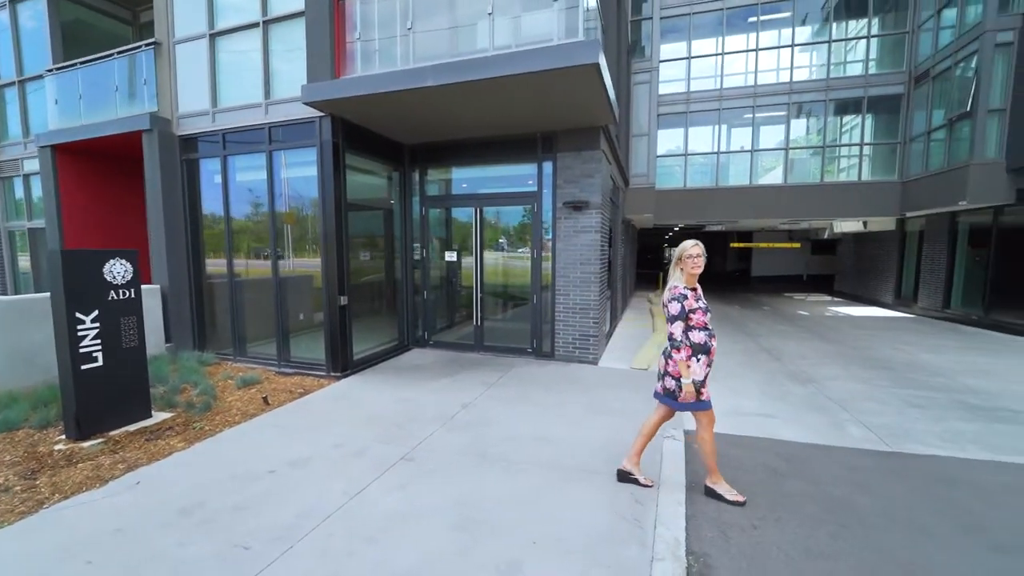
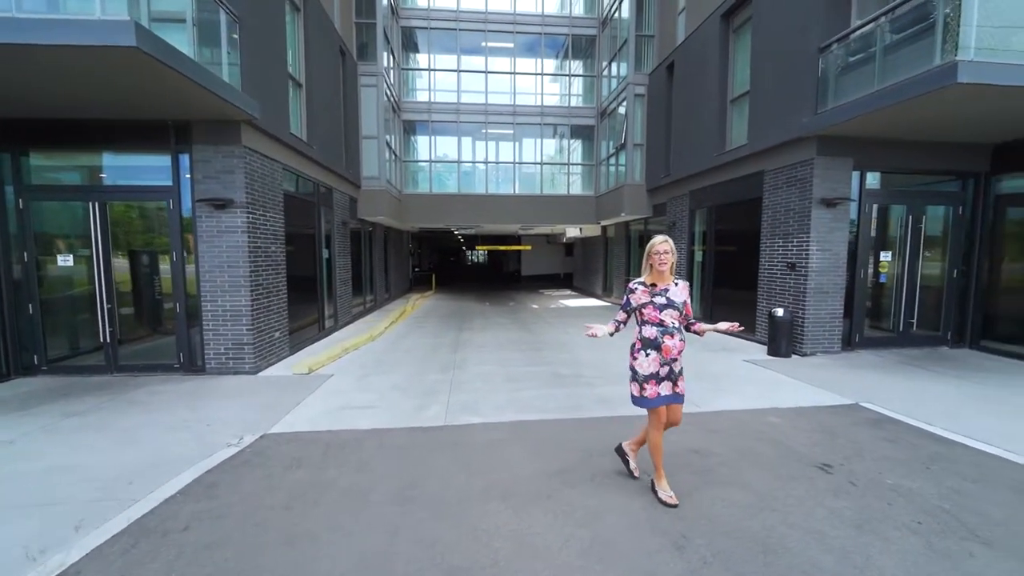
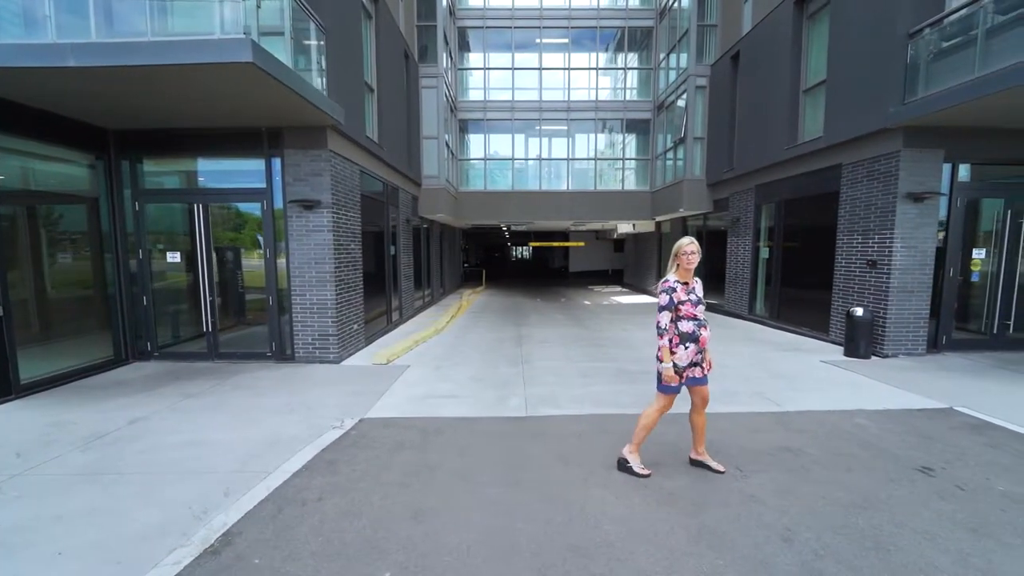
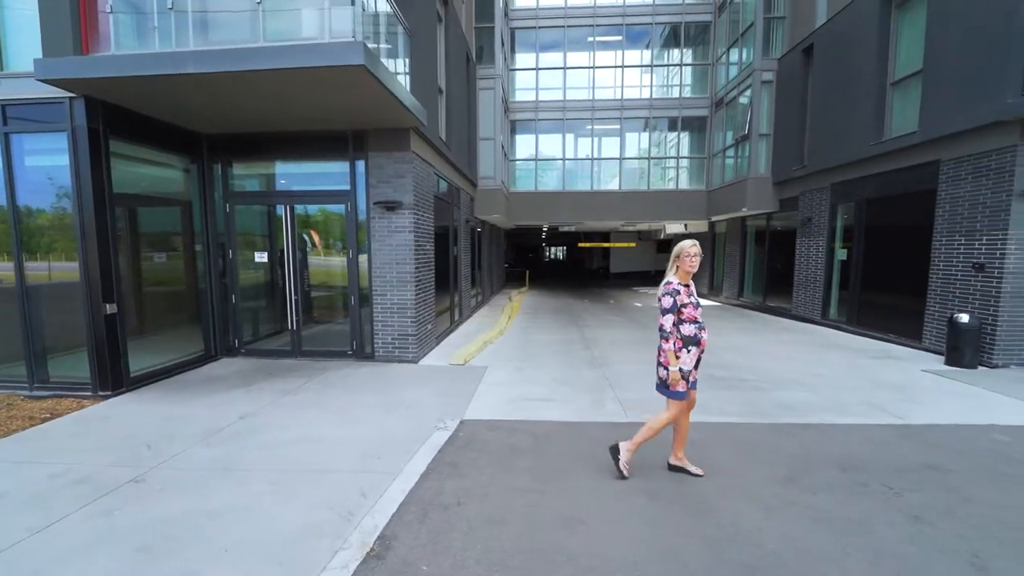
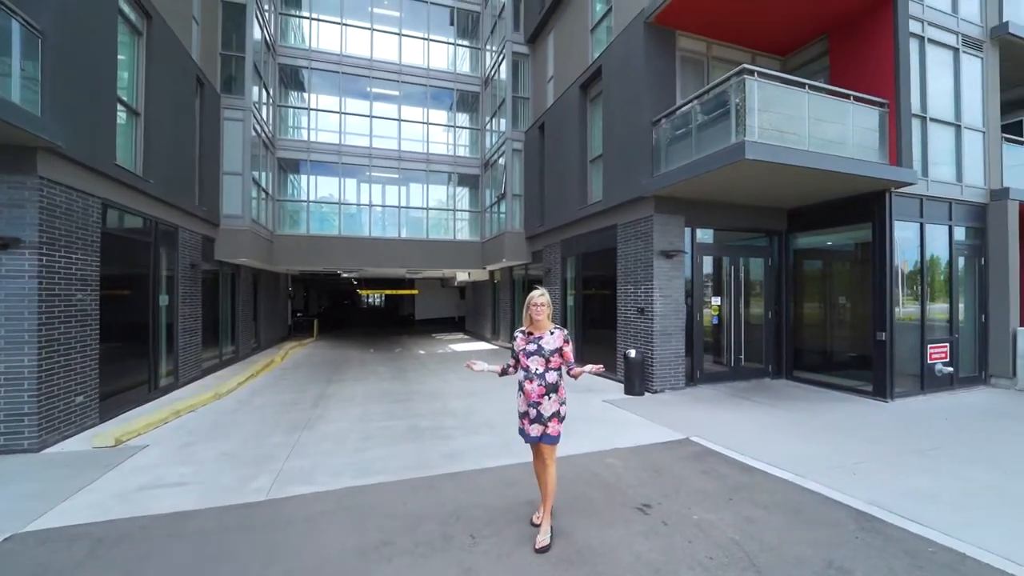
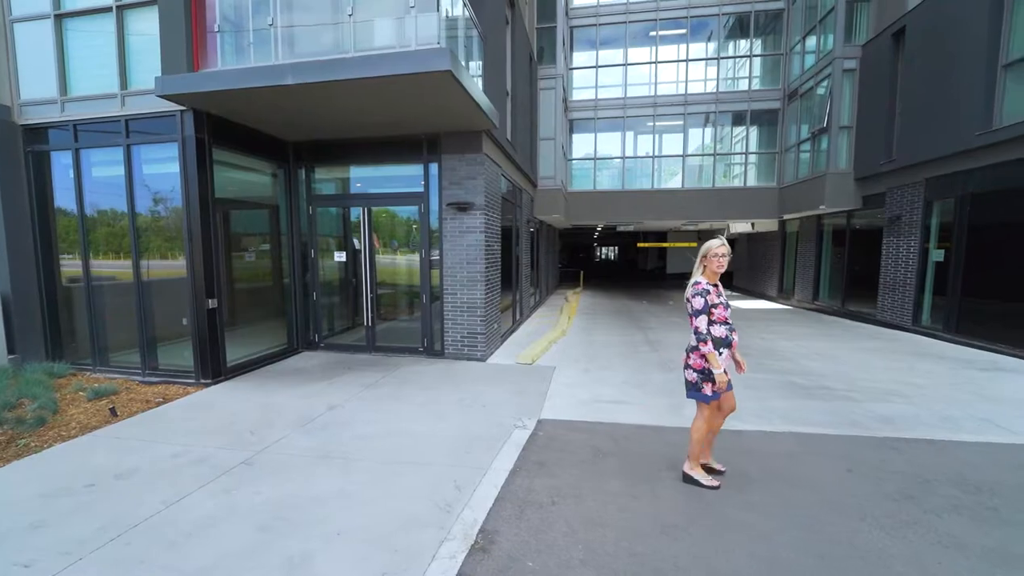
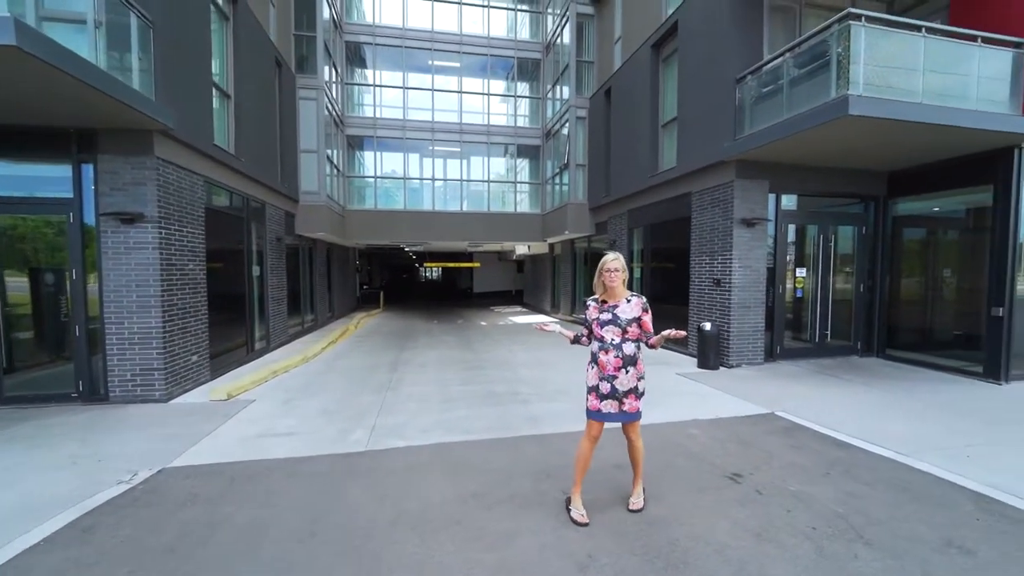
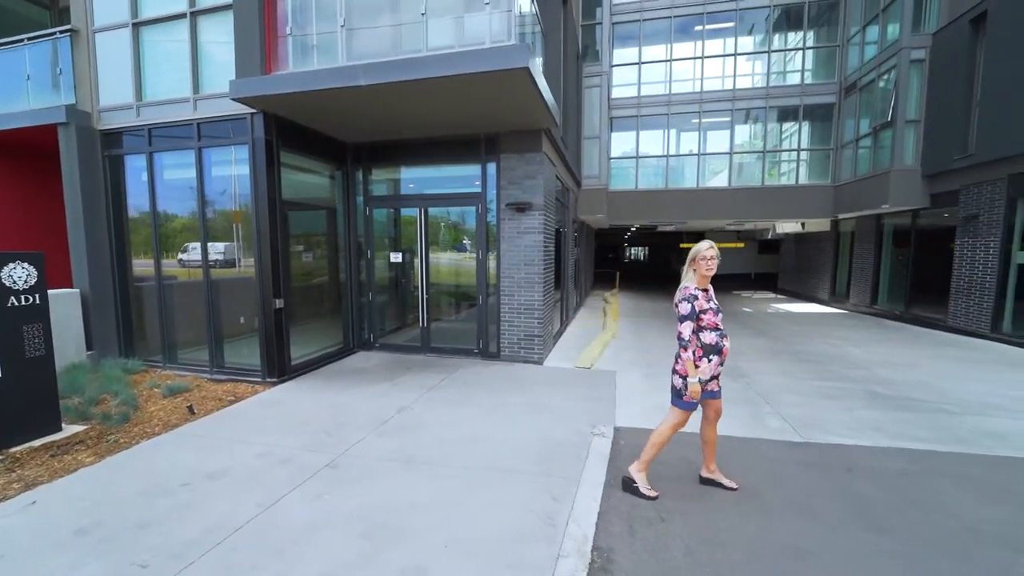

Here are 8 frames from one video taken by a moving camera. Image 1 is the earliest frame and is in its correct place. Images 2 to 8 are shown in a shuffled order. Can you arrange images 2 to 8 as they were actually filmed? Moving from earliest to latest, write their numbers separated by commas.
8, 6, 4, 3, 2, 7, 5
